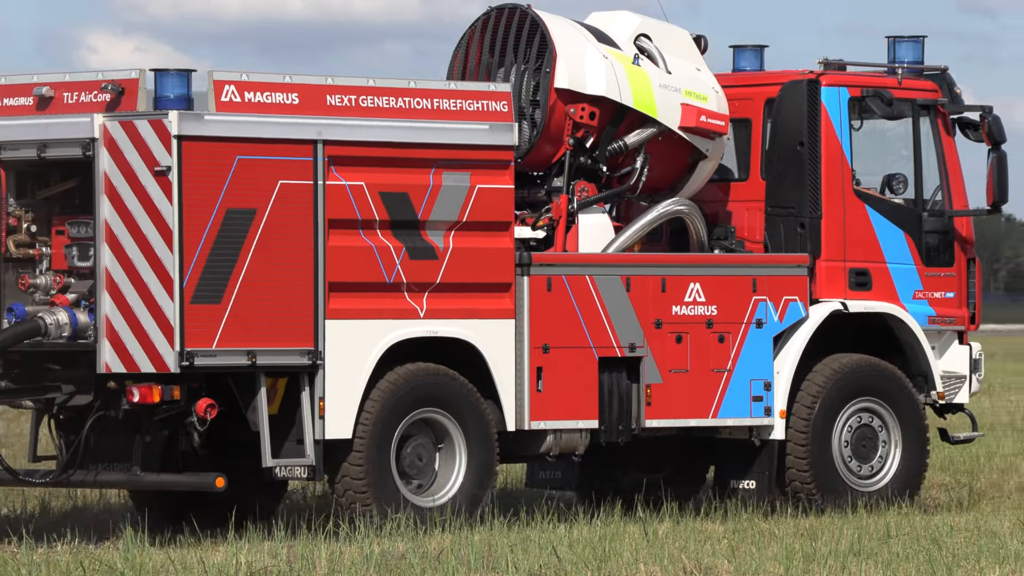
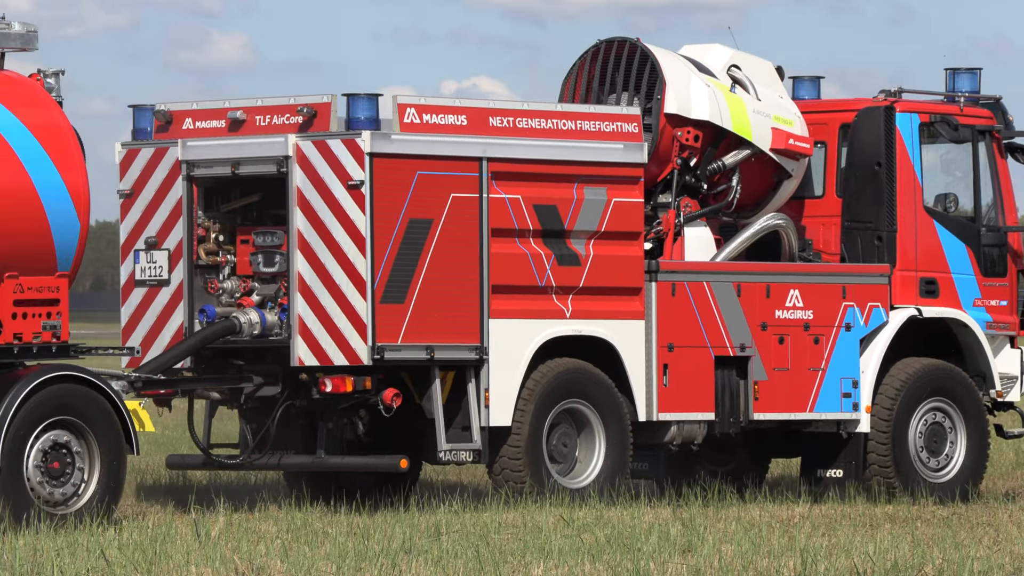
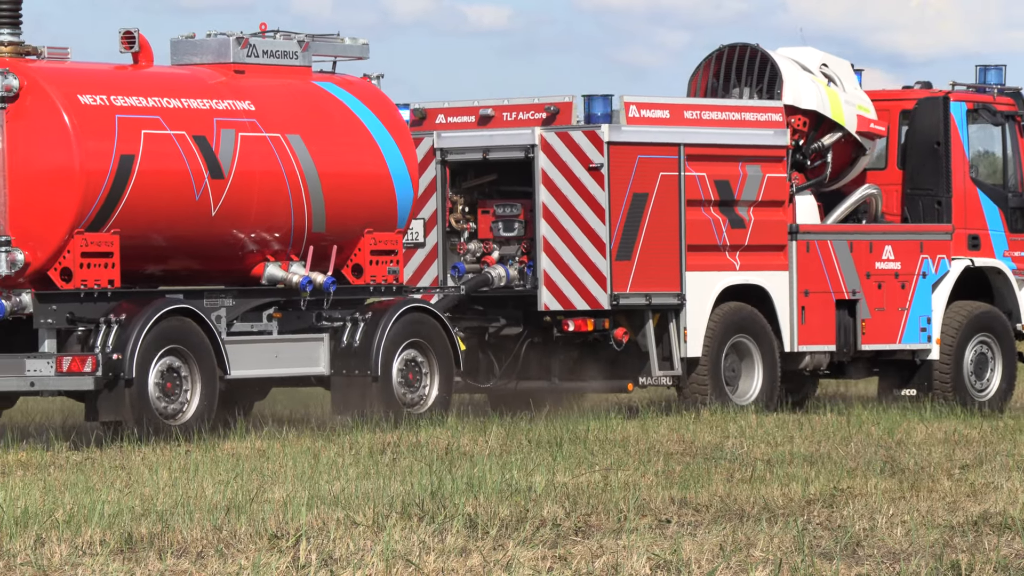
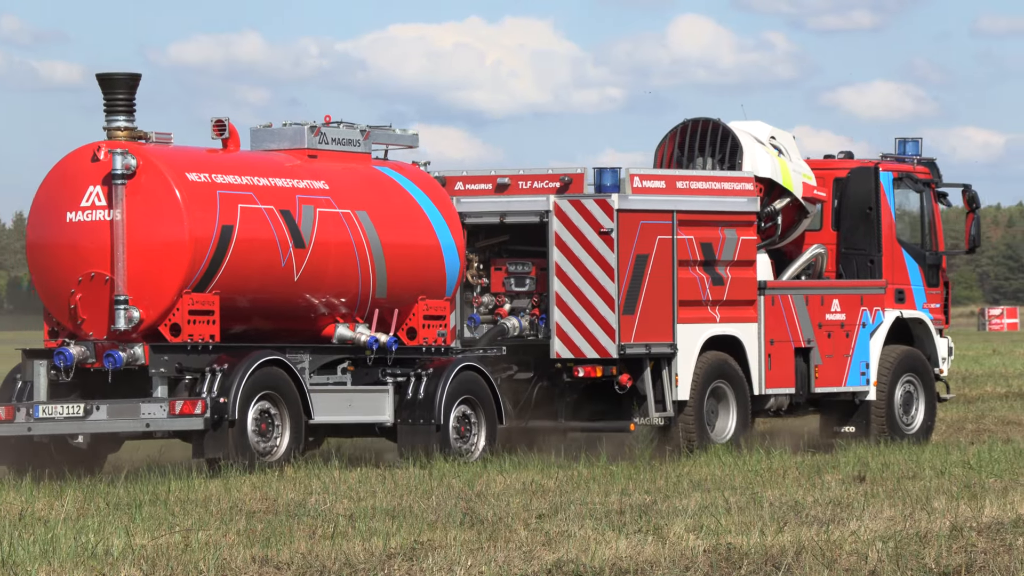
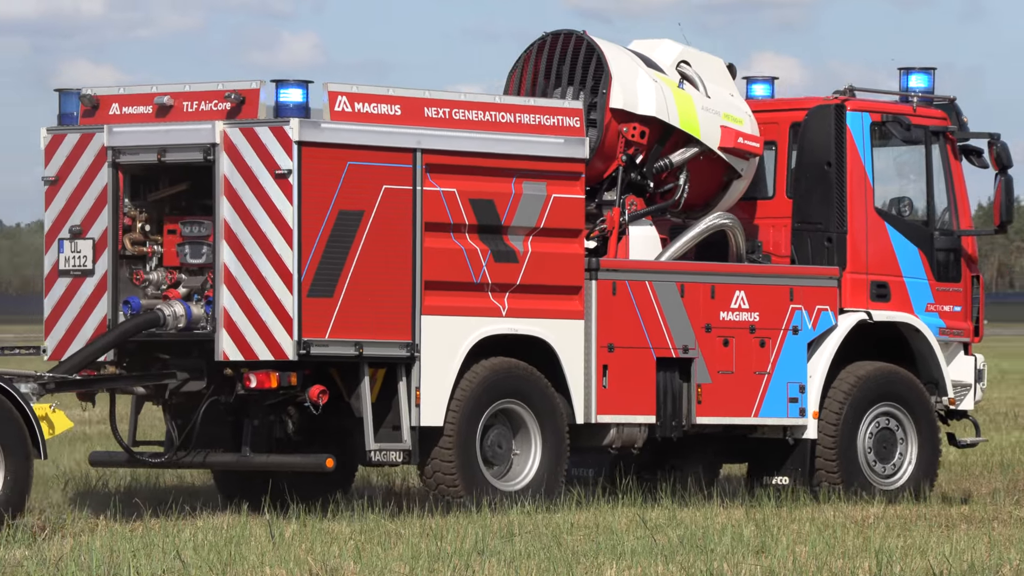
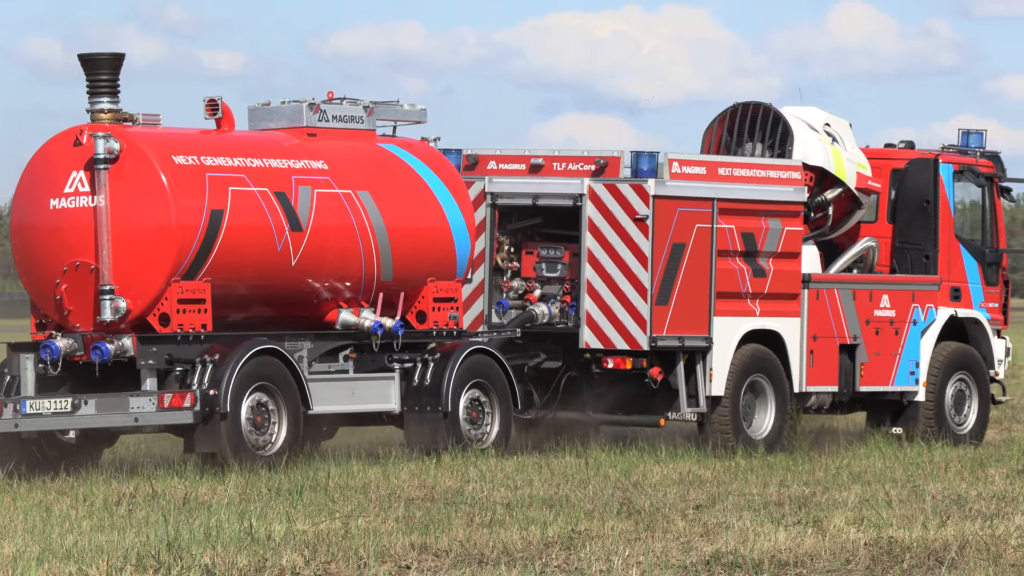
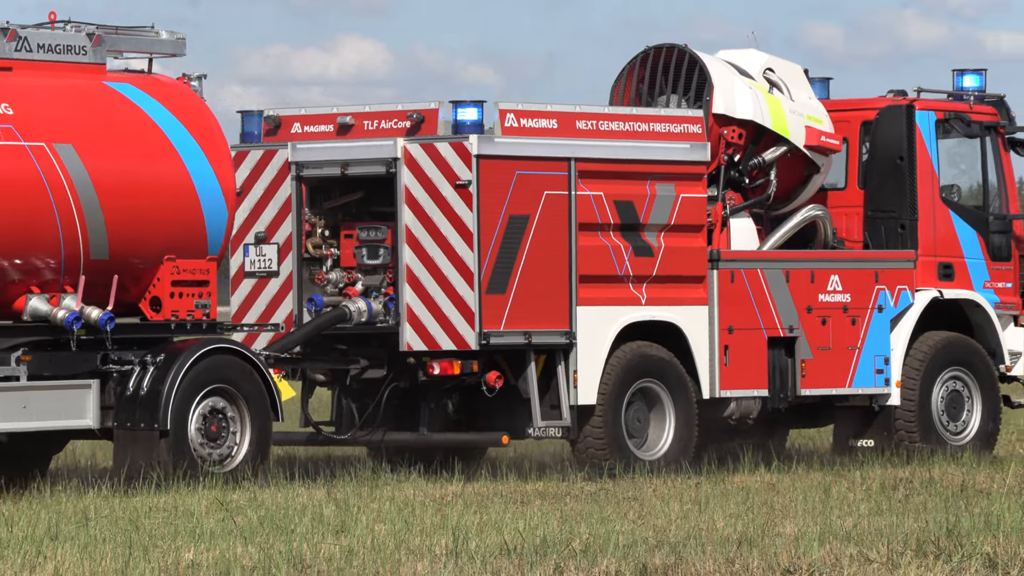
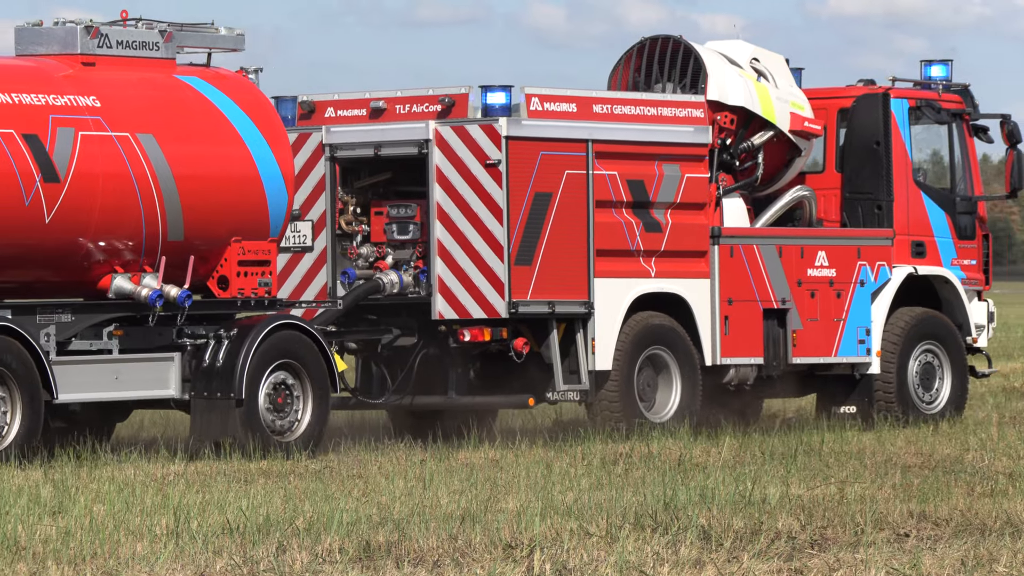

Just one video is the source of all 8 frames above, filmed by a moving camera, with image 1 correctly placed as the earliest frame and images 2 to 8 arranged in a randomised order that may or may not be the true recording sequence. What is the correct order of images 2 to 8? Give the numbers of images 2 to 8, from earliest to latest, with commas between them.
5, 2, 7, 8, 3, 6, 4
